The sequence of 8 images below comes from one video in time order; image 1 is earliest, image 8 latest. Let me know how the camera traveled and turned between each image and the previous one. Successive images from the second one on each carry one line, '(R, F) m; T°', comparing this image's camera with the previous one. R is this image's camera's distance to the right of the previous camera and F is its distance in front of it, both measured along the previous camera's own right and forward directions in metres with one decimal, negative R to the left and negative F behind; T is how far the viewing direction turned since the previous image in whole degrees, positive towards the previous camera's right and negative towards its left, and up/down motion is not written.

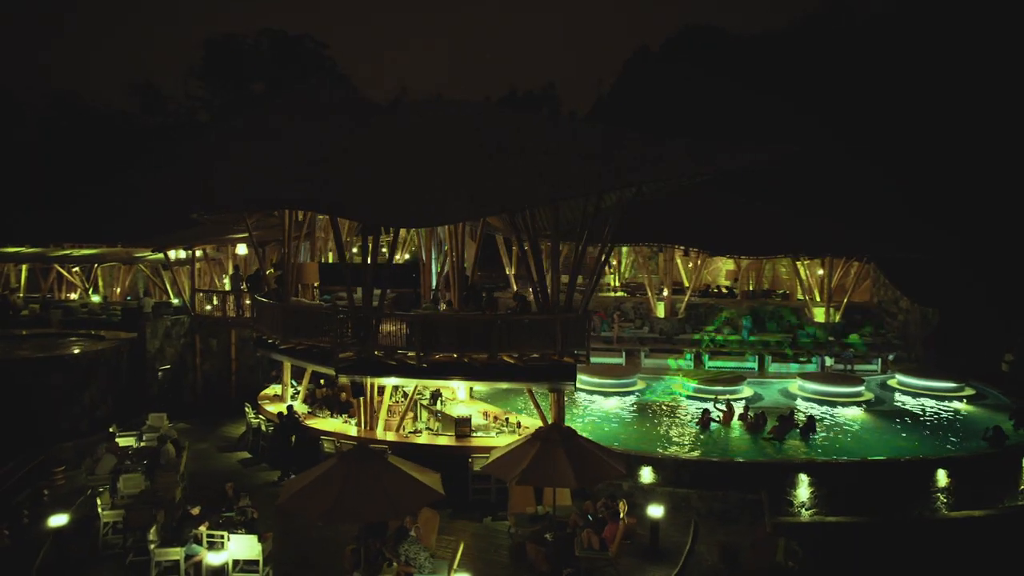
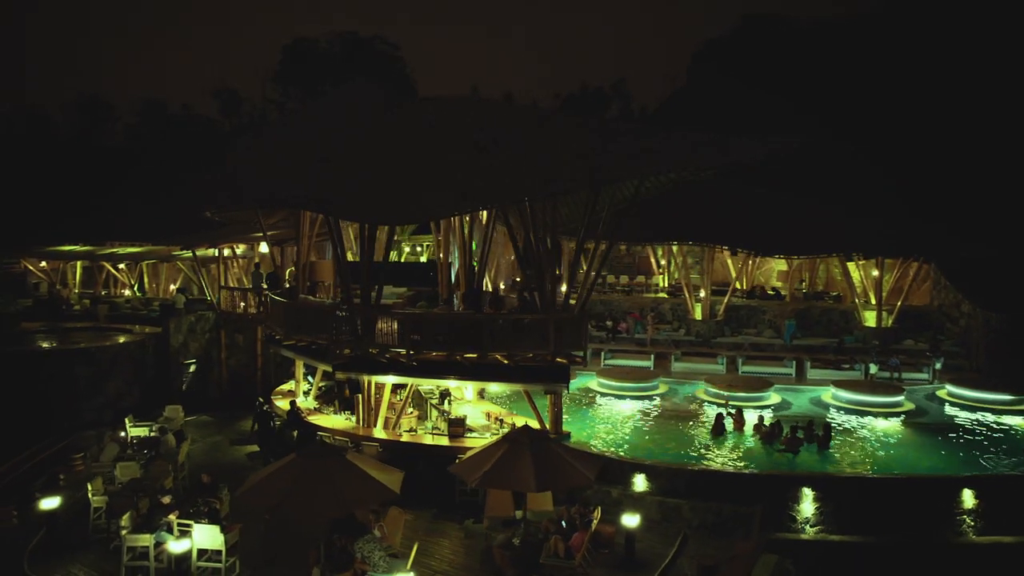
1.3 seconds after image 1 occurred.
(+1.9, +0.3) m; -6°
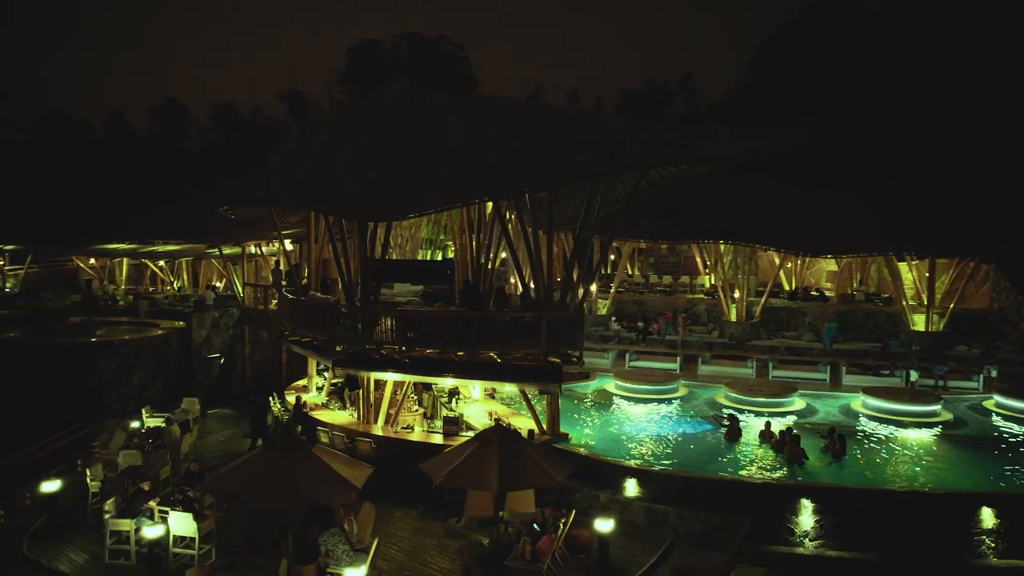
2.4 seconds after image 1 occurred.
(+1.7, +0.2) m; -6°
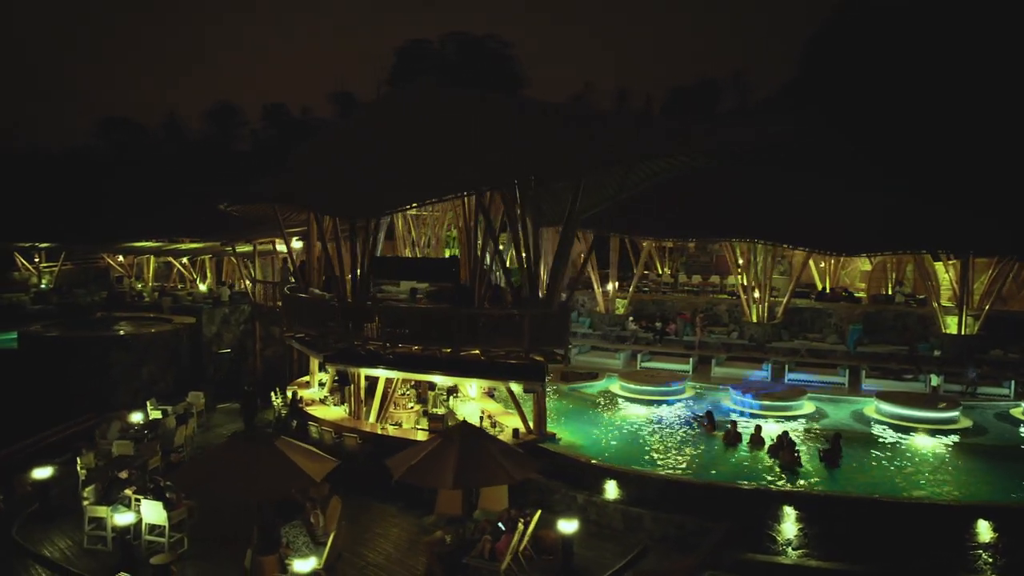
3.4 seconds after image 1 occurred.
(+1.5, +0.2) m; -4°
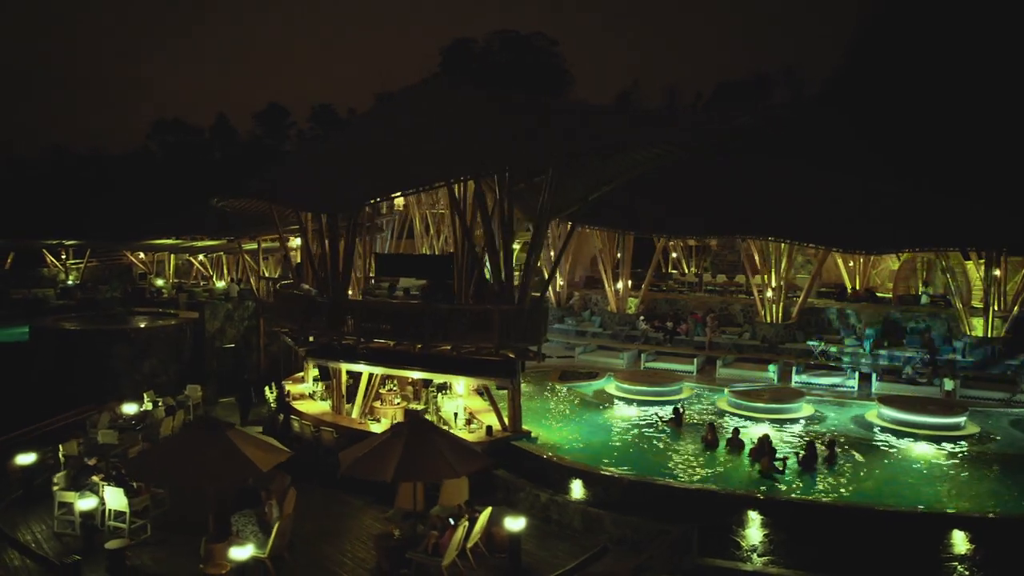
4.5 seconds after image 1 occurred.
(+1.7, +0.2) m; -4°
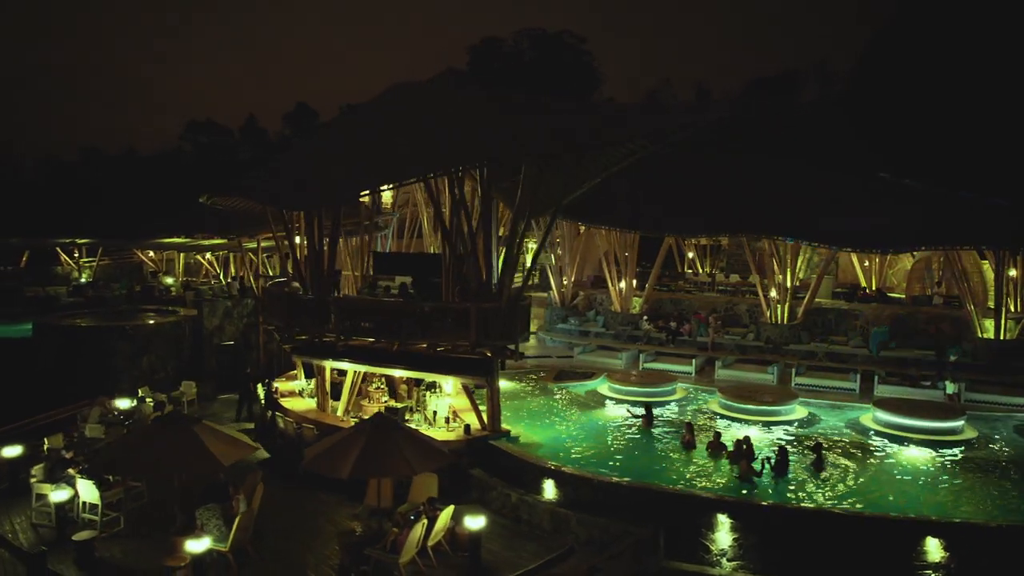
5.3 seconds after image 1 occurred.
(+1.2, +0.1) m; -3°
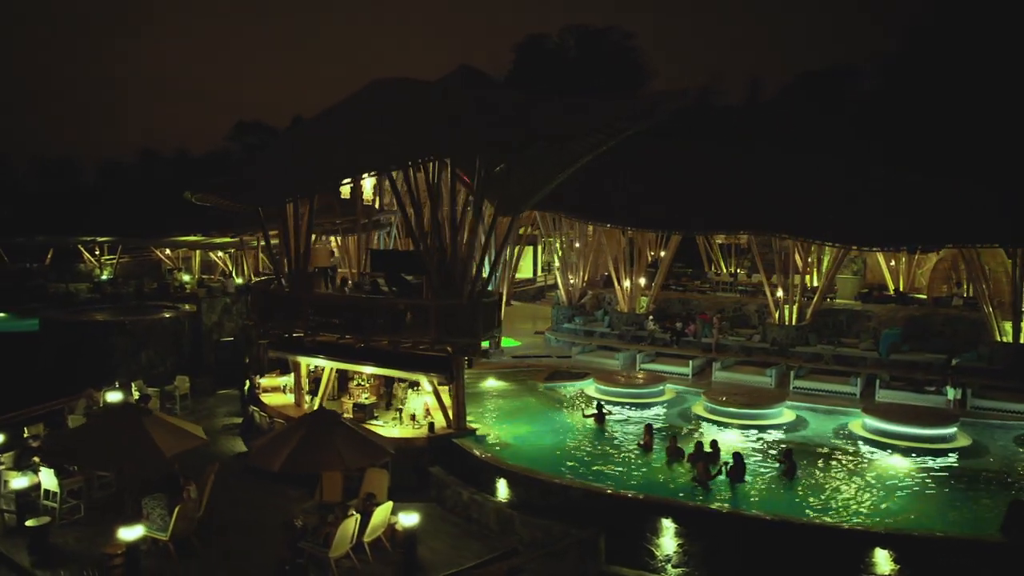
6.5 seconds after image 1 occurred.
(+1.9, +0.3) m; -4°
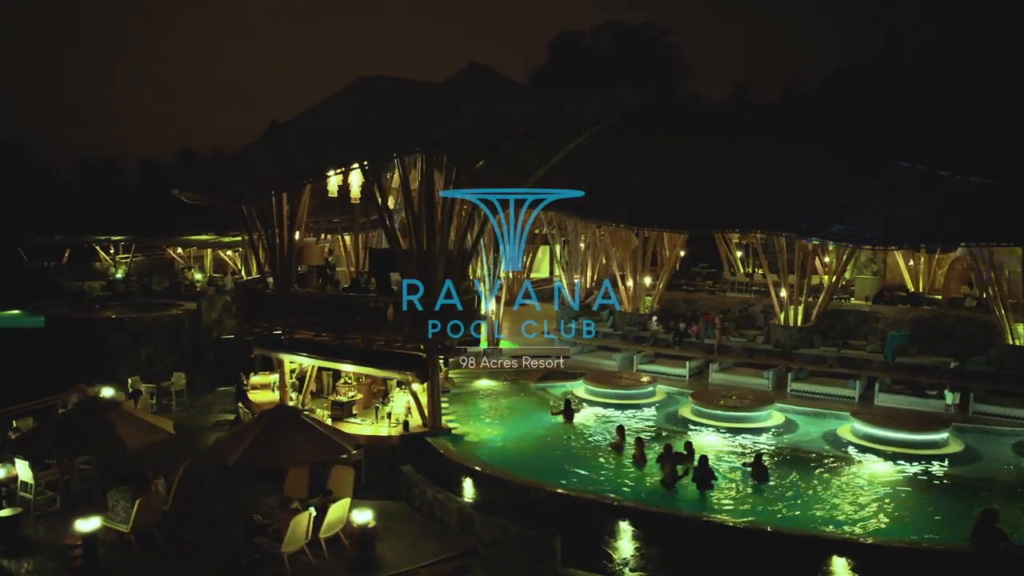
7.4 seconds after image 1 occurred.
(+1.3, +0.2) m; -3°
